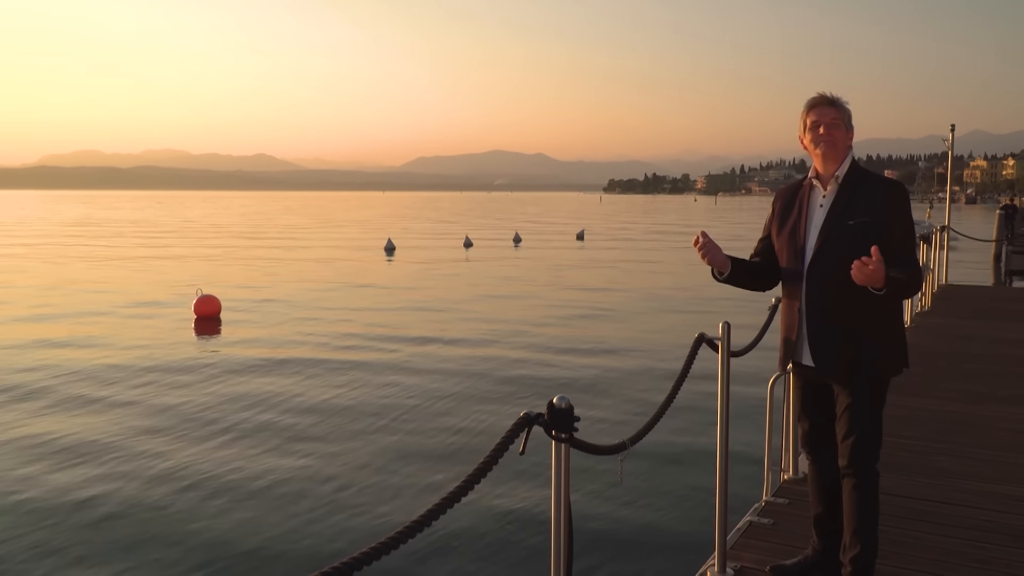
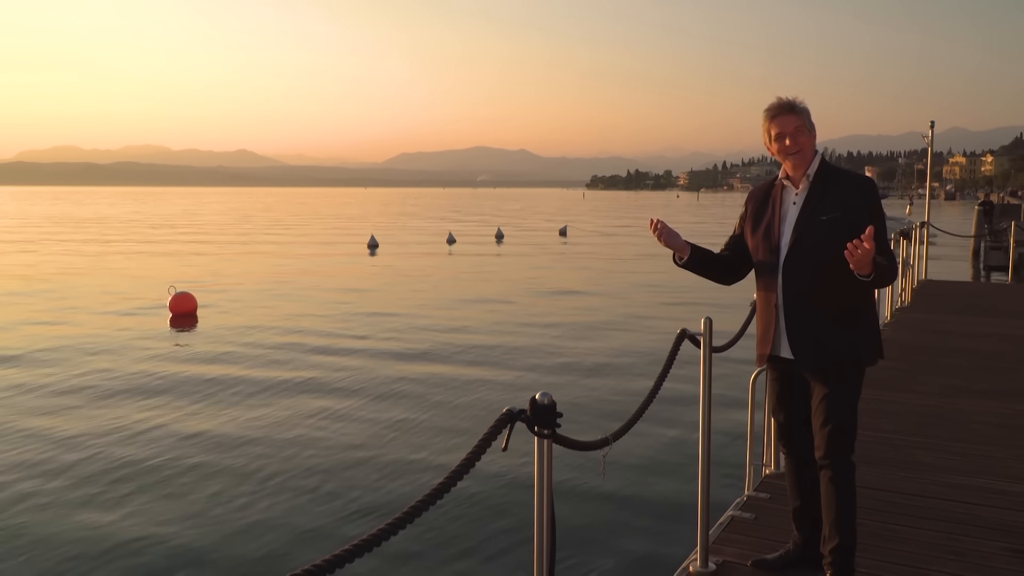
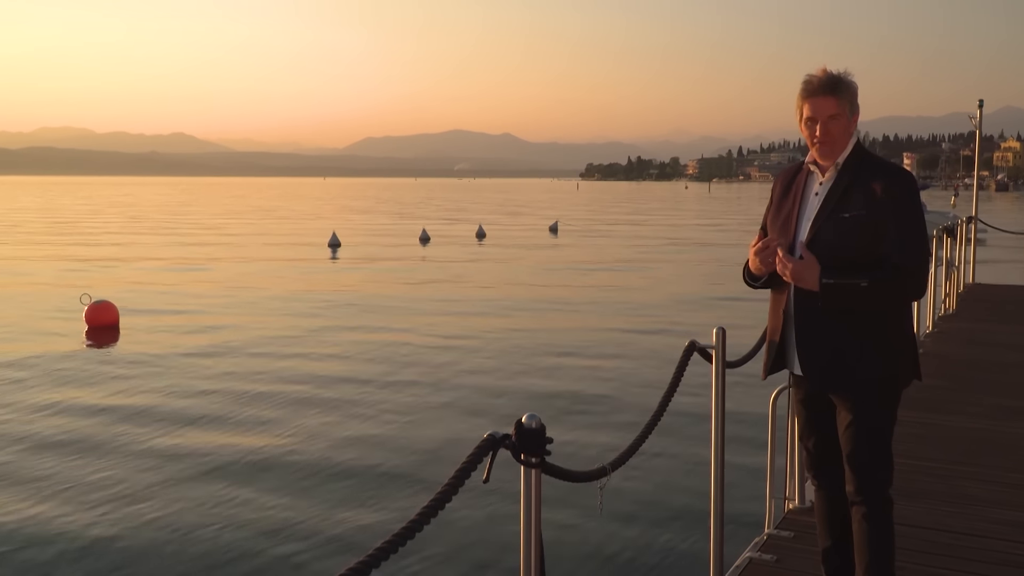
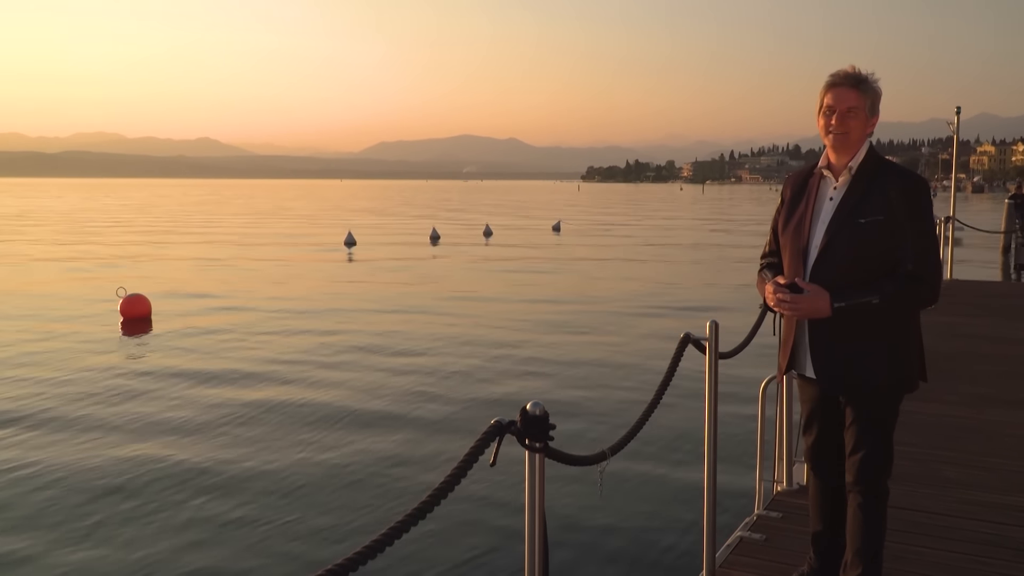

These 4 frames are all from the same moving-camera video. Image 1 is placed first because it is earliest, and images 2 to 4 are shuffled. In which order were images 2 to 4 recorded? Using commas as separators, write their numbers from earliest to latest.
2, 4, 3
